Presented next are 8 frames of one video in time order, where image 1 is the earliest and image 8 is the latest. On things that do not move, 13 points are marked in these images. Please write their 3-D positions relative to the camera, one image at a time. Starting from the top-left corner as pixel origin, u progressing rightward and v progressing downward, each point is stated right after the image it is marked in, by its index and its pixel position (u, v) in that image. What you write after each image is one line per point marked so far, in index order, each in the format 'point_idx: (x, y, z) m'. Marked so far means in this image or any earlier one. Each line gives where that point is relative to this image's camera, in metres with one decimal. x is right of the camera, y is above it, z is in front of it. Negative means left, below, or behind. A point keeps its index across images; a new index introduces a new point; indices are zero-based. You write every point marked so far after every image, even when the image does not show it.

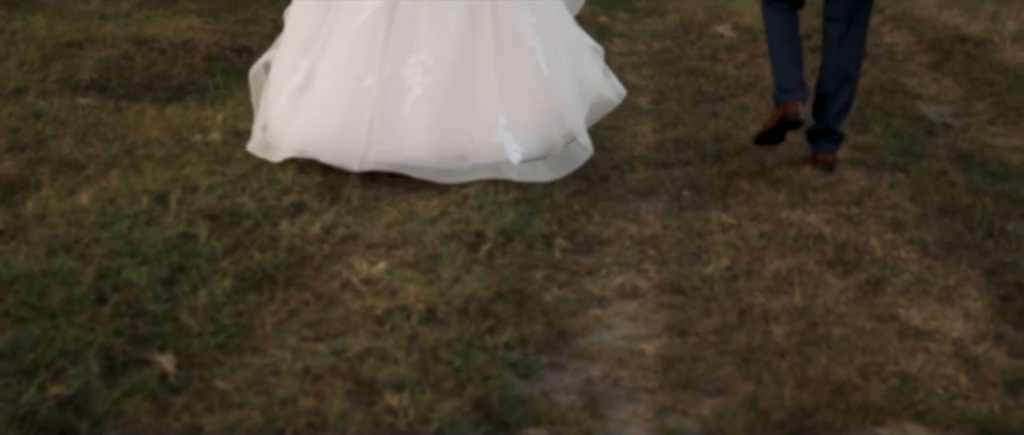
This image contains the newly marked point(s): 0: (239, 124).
0: (-1.1, +0.4, +4.8) m
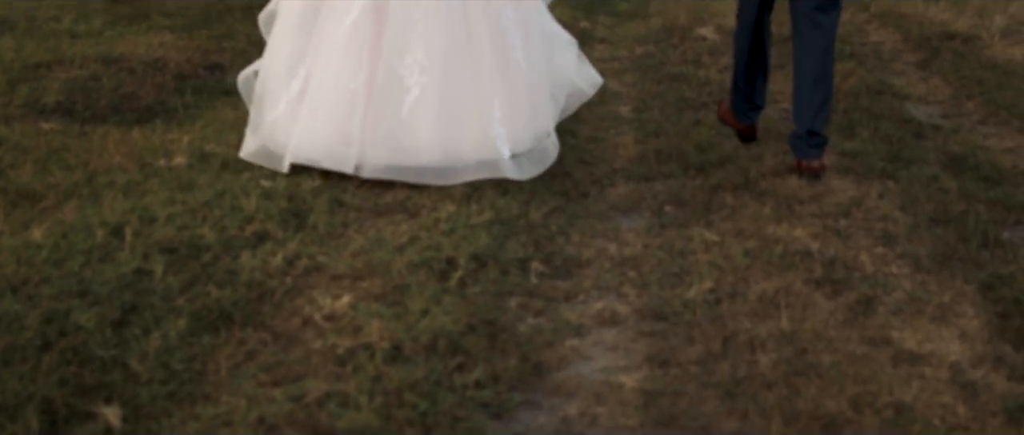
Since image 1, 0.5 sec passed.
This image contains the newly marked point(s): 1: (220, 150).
0: (-1.1, +0.3, +4.6) m
1: (-1.1, +0.2, +4.5) m
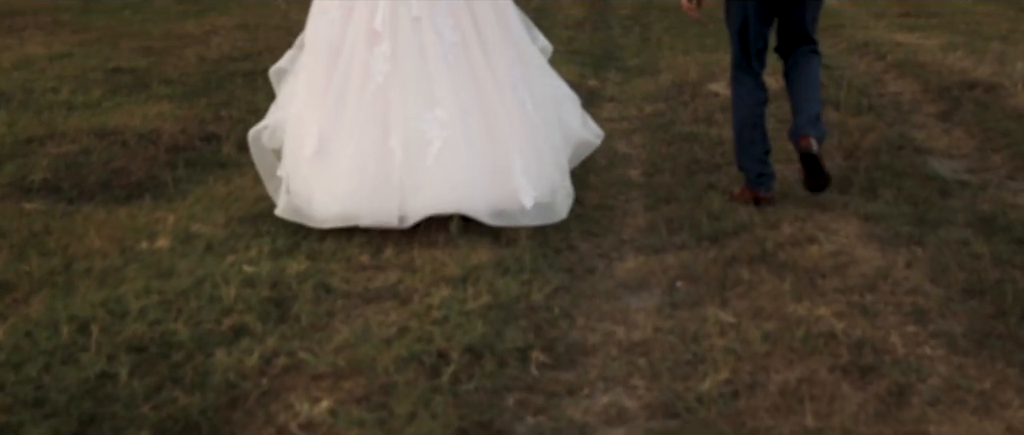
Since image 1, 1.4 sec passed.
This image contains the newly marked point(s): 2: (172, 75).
0: (-1.1, 0.0, +4.4) m
1: (-1.1, 0.0, +4.3) m
2: (-2.6, +1.1, +9.3) m
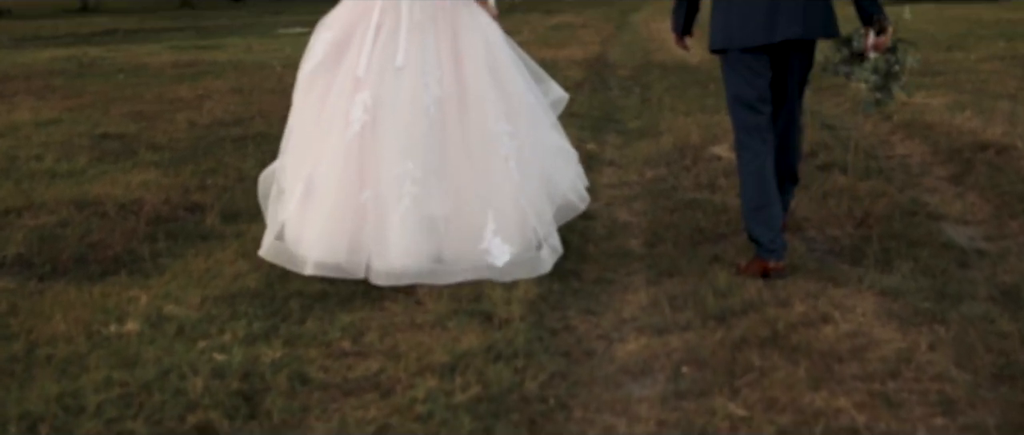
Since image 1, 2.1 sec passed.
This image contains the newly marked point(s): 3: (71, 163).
0: (-1.2, -0.3, +4.1) m
1: (-1.1, -0.3, +4.0) m
2: (-2.6, +0.6, +9.1) m
3: (-2.9, +0.4, +8.0) m
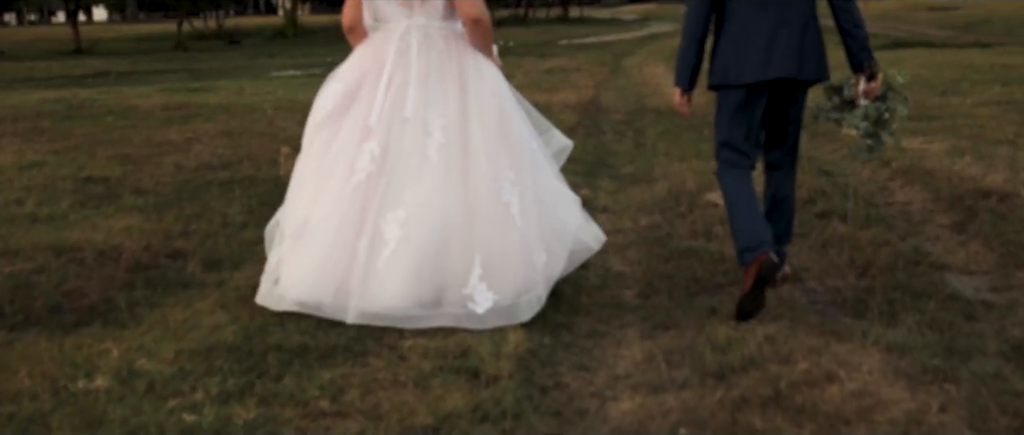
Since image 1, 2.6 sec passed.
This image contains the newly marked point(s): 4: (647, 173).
0: (-1.2, -0.5, +3.9) m
1: (-1.1, -0.5, +3.8) m
2: (-2.6, +0.2, +8.9) m
3: (-2.9, +0.1, +7.9) m
4: (+0.9, +0.3, +8.1) m
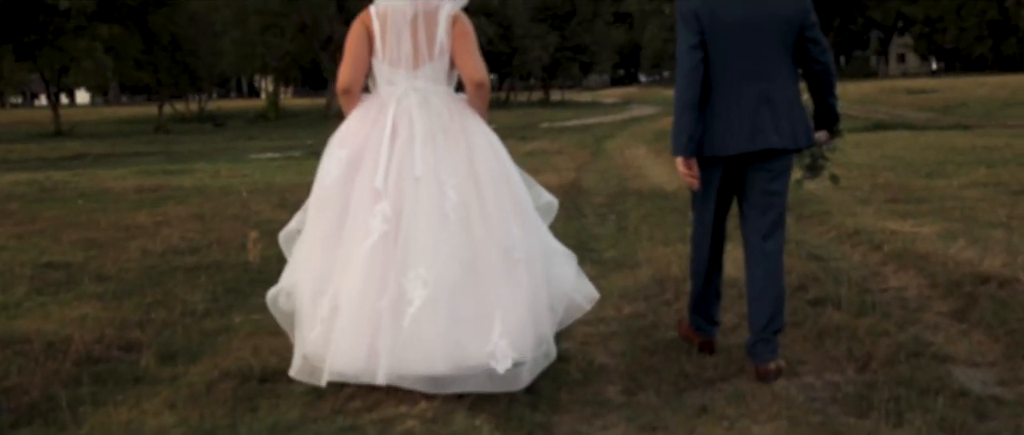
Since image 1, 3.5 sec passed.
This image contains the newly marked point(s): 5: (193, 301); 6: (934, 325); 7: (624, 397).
0: (-1.3, -0.7, +3.5) m
1: (-1.2, -0.7, +3.4) m
2: (-2.8, -0.4, +8.6) m
3: (-3.1, -0.5, +7.5) m
4: (+0.7, -0.2, +7.8) m
5: (-1.9, -0.5, +7.1) m
6: (+1.9, -0.5, +5.6) m
7: (+0.4, -0.6, +4.4) m
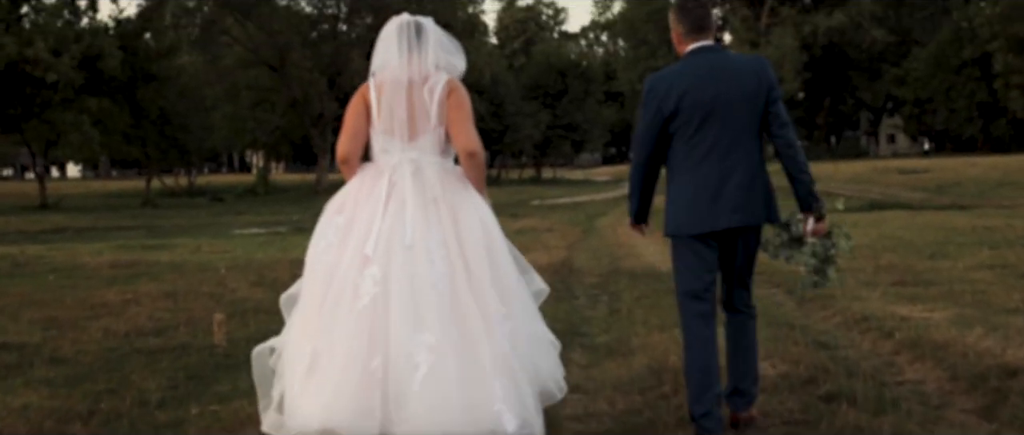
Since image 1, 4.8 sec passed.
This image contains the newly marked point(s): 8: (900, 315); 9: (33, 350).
0: (-1.3, -0.9, +3.0) m
1: (-1.3, -0.9, +2.9) m
2: (-2.9, -0.9, +8.0) m
3: (-3.2, -0.9, +6.9) m
4: (+0.7, -0.7, +7.2) m
5: (-1.9, -0.9, +6.6) m
6: (+1.8, -0.9, +5.0) m
7: (+0.3, -0.9, +3.9) m
8: (+2.6, -0.7, +8.2) m
9: (-3.1, -0.9, +8.0) m
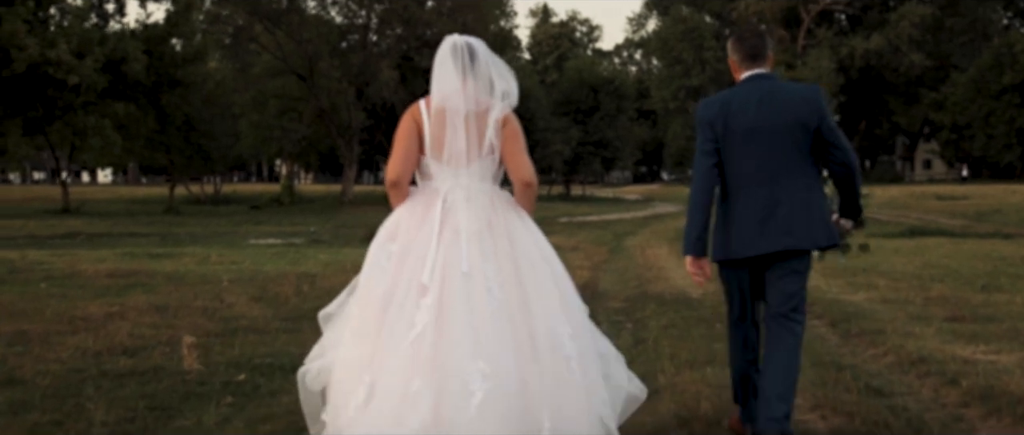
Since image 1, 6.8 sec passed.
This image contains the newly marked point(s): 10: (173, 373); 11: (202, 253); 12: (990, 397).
0: (-1.4, -0.9, +2.1) m
1: (-1.3, -0.9, +2.0) m
2: (-2.8, -0.9, +7.2) m
3: (-3.1, -0.9, +6.1) m
4: (+0.7, -0.8, +6.3) m
5: (-1.9, -1.0, +5.7) m
6: (+1.8, -1.0, +4.1) m
7: (+0.3, -1.0, +3.0) m
8: (+2.7, -0.8, +7.3) m
9: (-3.1, -0.9, +7.2) m
10: (-2.0, -0.9, +7.1) m
11: (-4.7, -0.5, +18.5) m
12: (+2.2, -0.9, +5.8) m
